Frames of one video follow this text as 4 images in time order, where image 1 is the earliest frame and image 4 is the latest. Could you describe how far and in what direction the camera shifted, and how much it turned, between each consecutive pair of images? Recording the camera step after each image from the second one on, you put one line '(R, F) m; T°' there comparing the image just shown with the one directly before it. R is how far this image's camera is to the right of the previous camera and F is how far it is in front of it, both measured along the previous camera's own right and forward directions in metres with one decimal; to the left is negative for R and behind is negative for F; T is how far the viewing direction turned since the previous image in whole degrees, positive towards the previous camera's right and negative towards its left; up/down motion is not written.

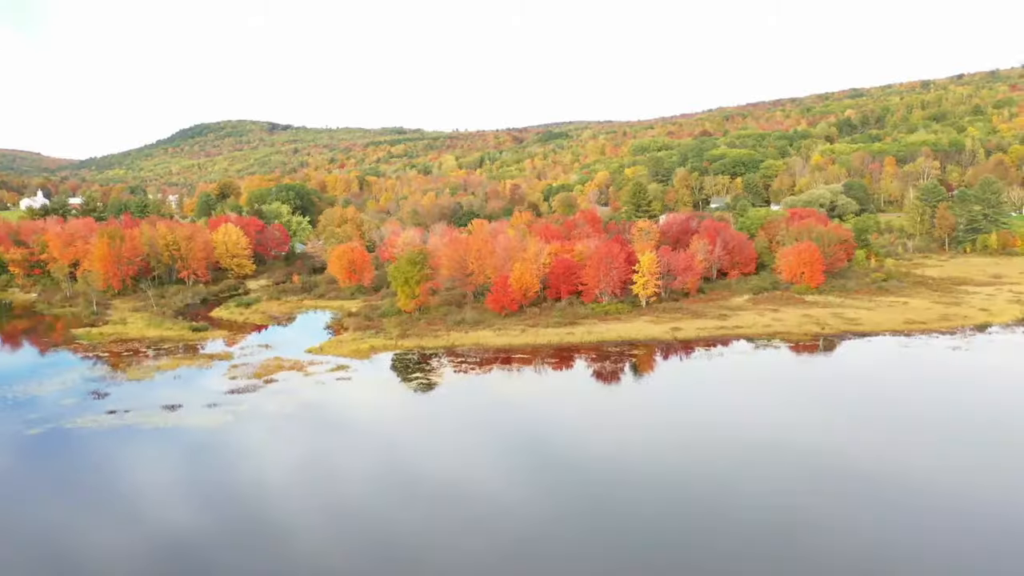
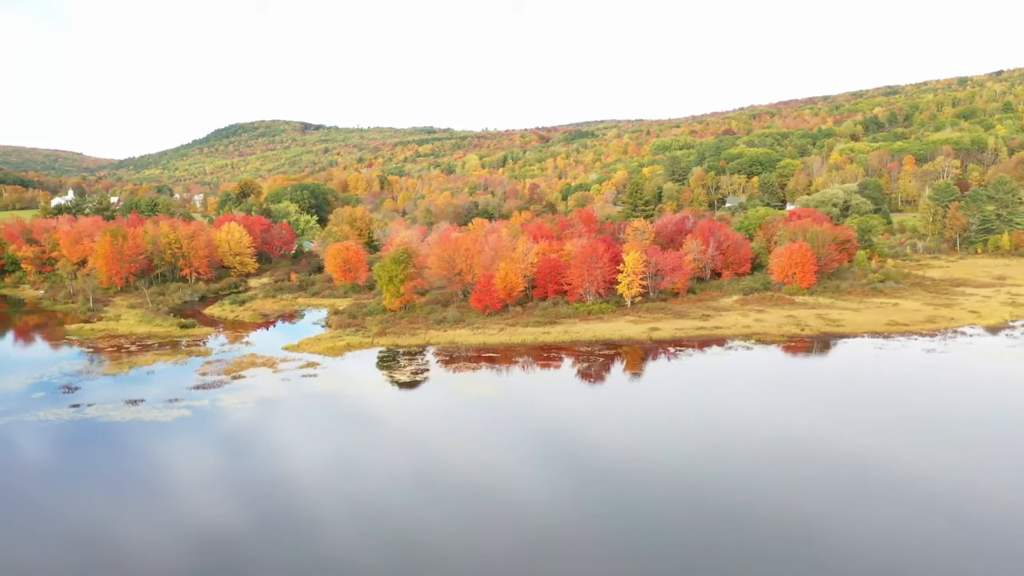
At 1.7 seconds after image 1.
(+3.3, -0.2) m; -2°
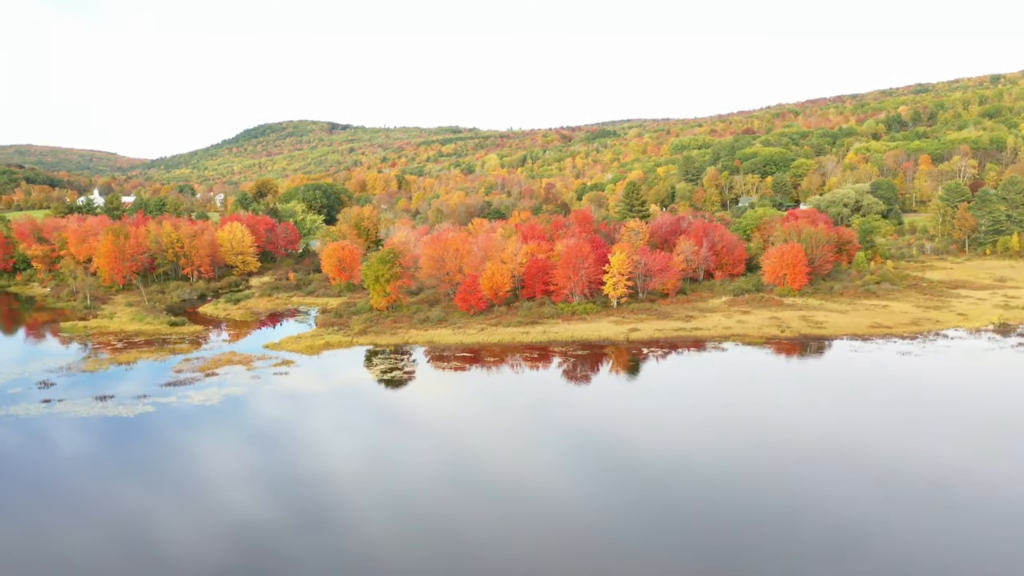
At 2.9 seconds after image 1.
(+2.9, -0.2) m; -1°
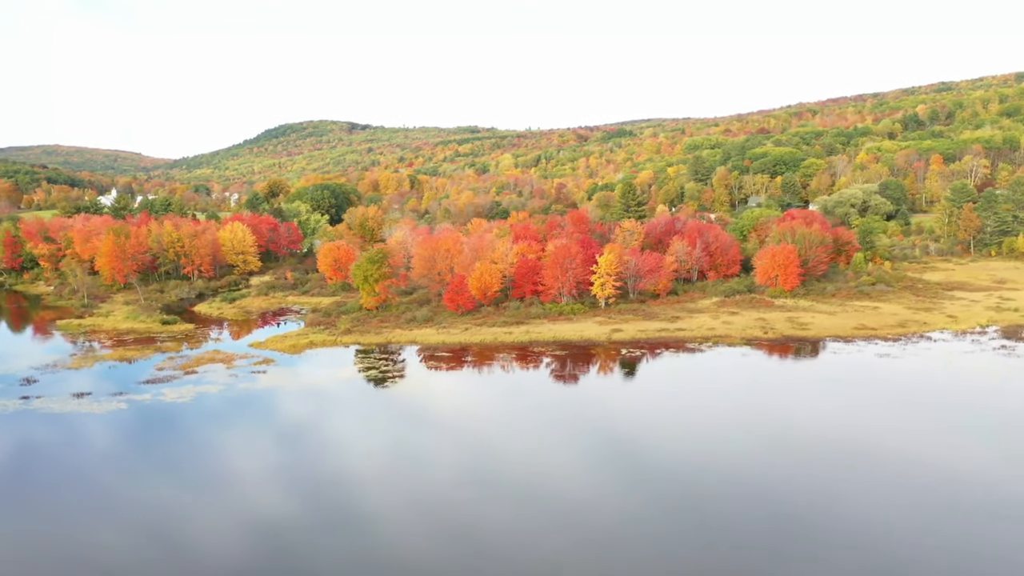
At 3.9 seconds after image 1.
(+2.2, -0.2) m; -1°
